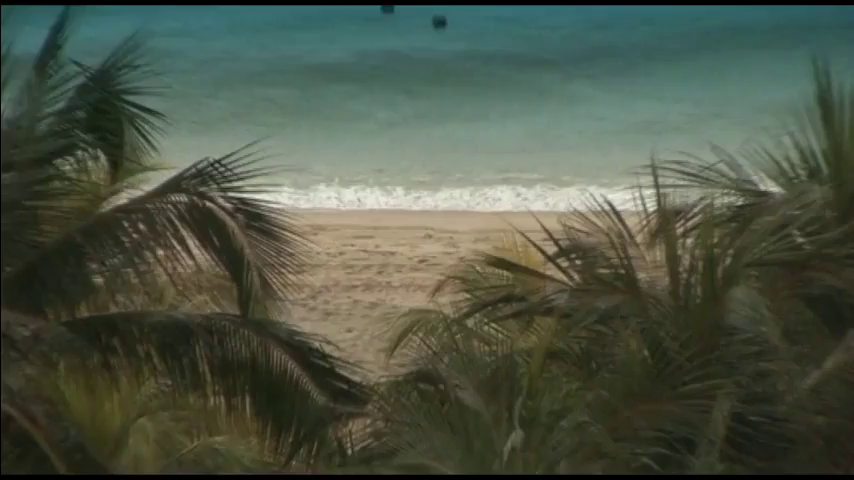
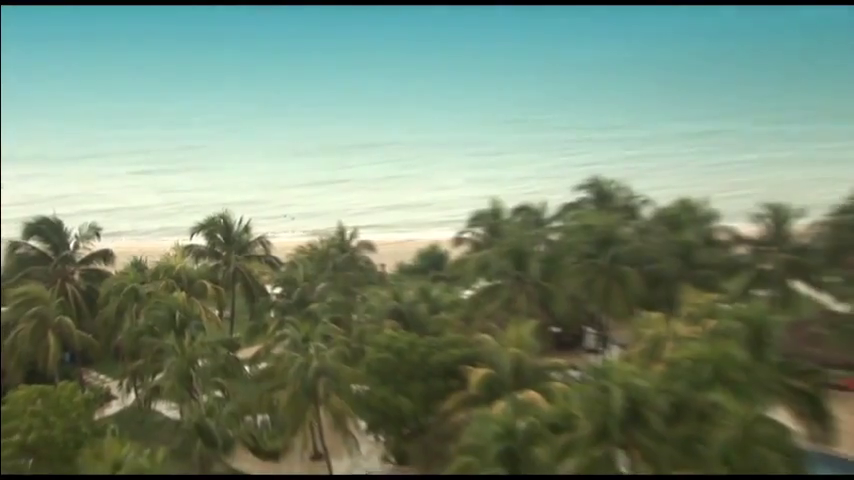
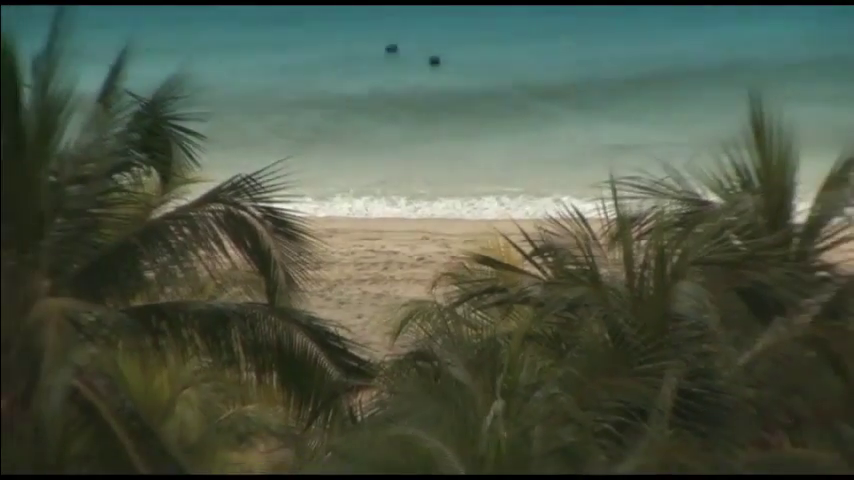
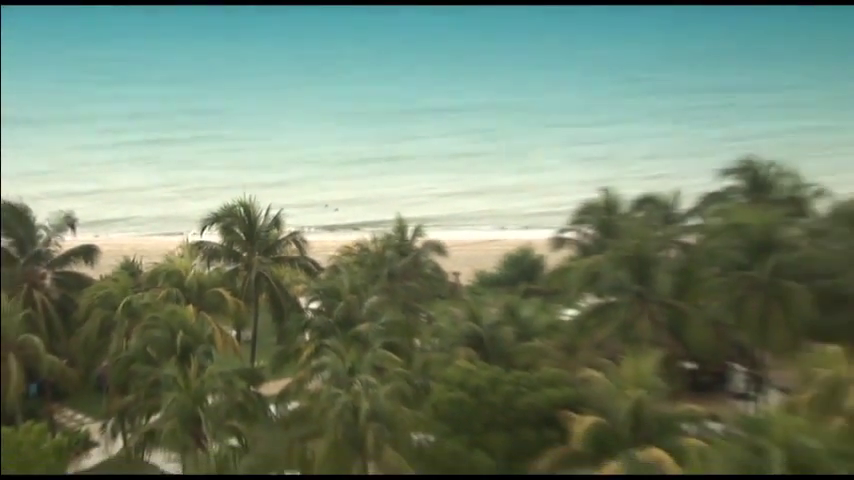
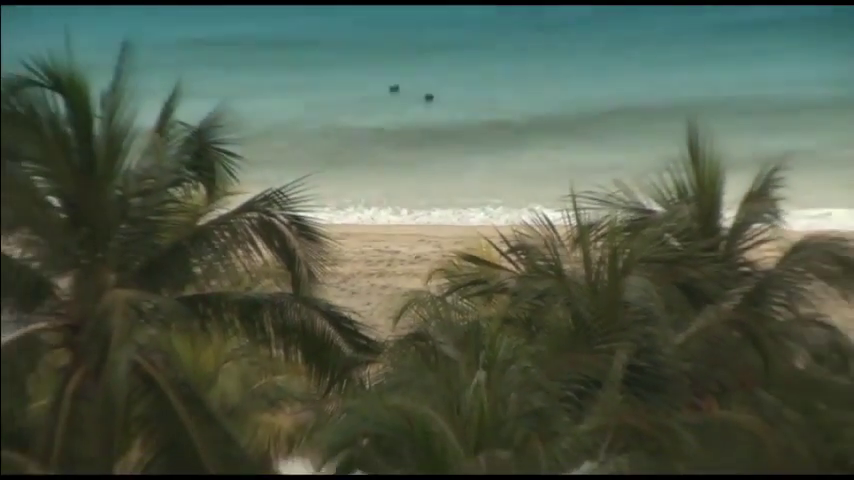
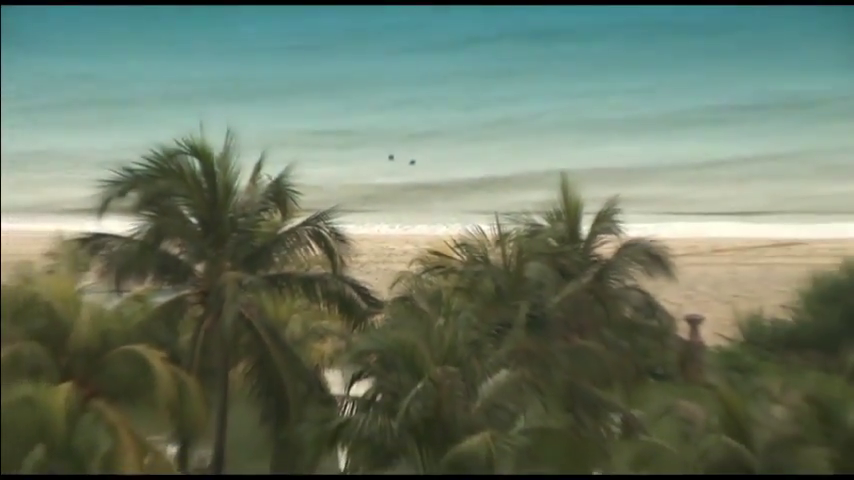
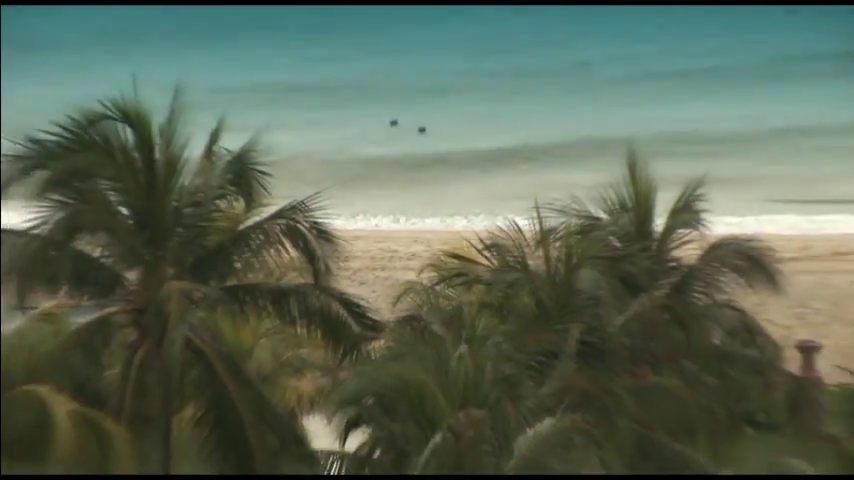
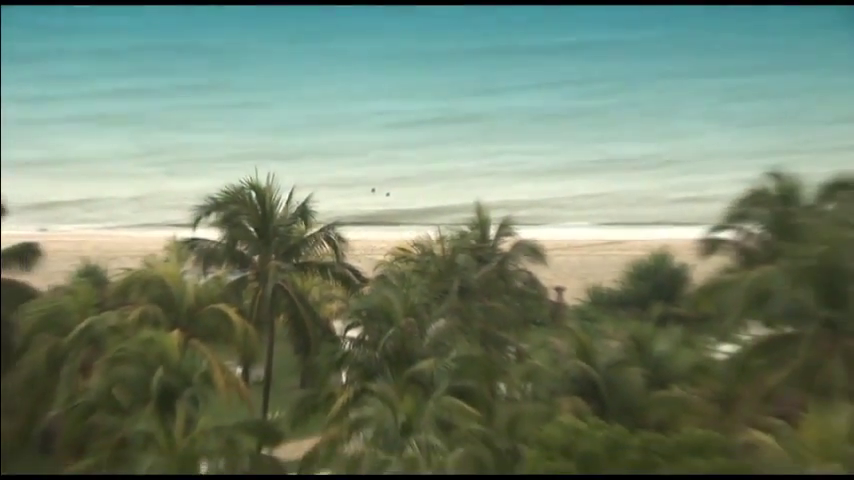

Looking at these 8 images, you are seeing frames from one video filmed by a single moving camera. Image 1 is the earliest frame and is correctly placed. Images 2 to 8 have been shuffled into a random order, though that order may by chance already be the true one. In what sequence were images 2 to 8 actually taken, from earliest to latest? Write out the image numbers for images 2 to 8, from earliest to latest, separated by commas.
3, 5, 7, 6, 8, 4, 2
